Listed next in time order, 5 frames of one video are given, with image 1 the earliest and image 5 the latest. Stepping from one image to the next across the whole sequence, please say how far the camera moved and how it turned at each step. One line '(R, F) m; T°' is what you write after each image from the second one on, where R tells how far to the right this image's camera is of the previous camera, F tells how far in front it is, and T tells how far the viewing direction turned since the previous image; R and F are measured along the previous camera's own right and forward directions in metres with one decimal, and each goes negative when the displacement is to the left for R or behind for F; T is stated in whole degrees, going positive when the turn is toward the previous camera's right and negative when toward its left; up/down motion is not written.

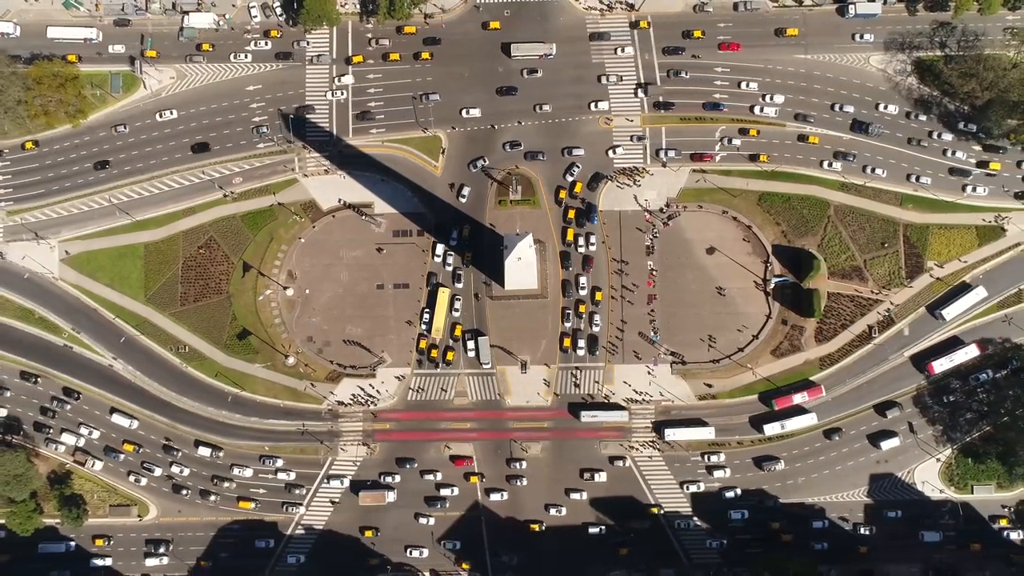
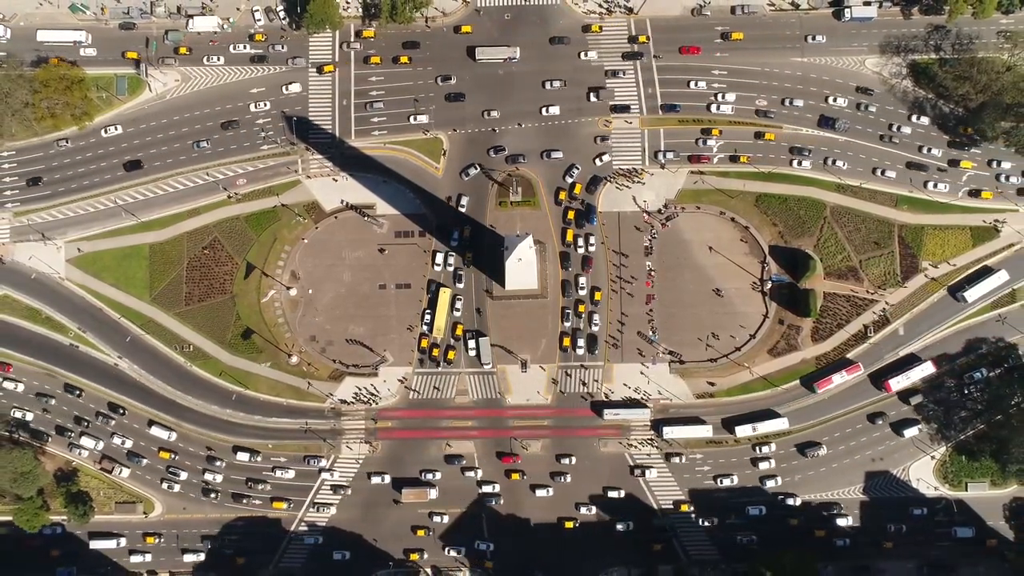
(0.0, -0.9) m; 0°
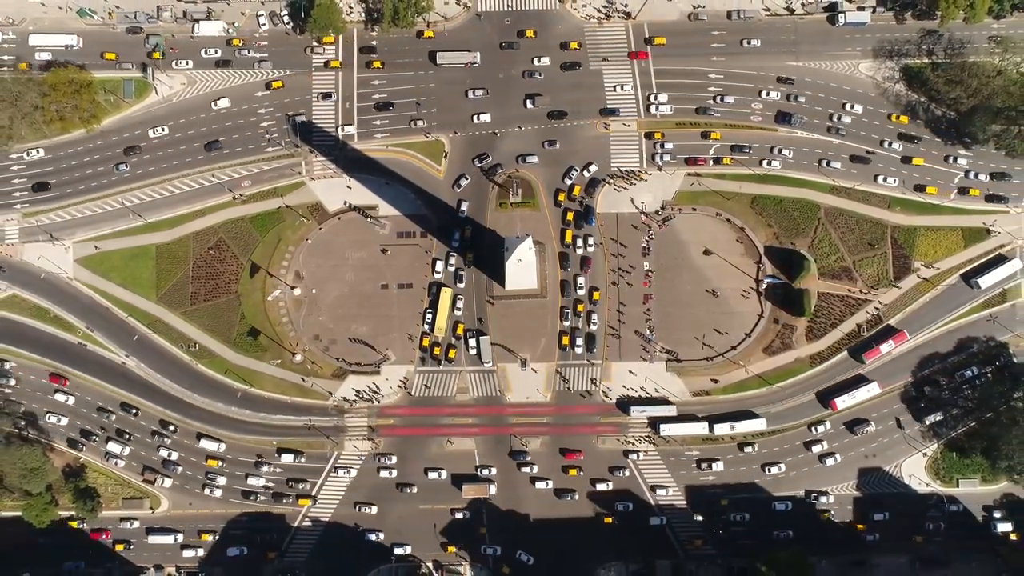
(0.0, -1.3) m; 0°
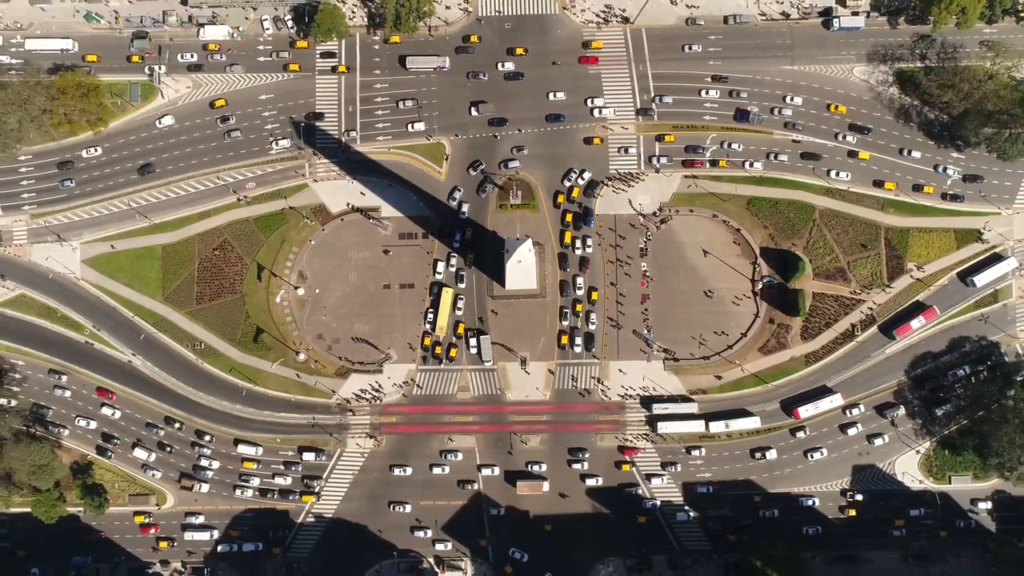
(0.0, -1.2) m; 0°
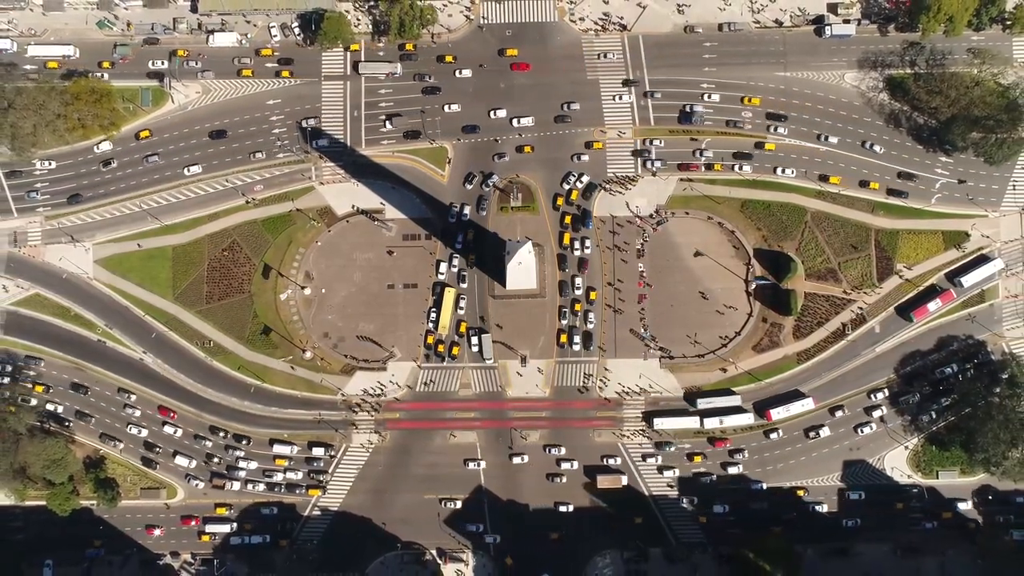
(-0.1, -2.1) m; 0°
